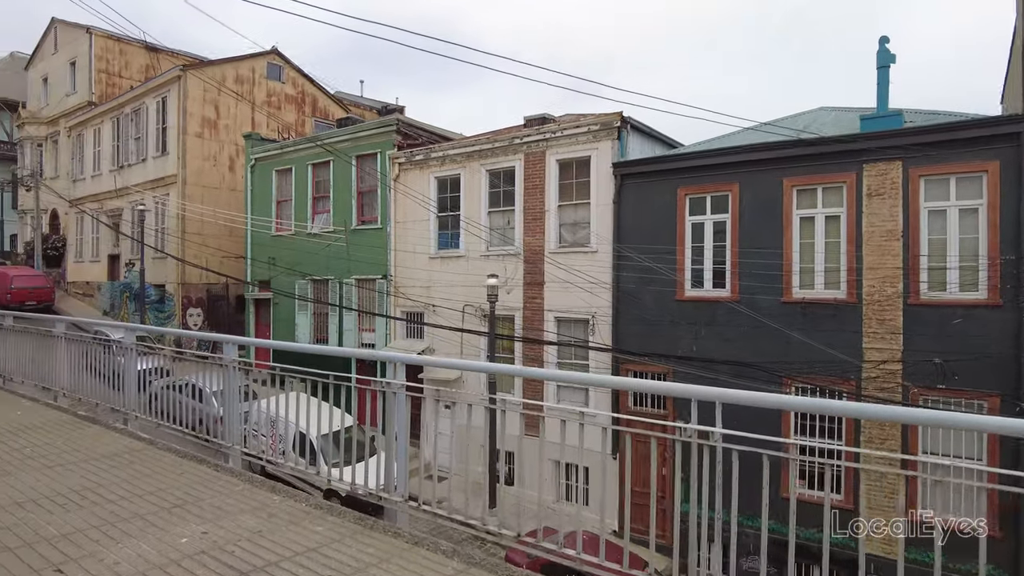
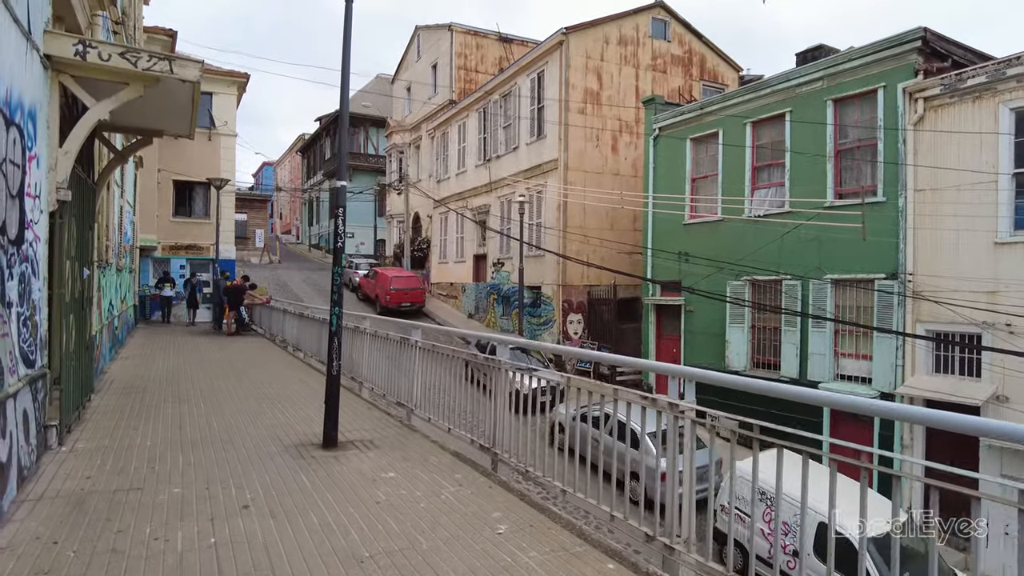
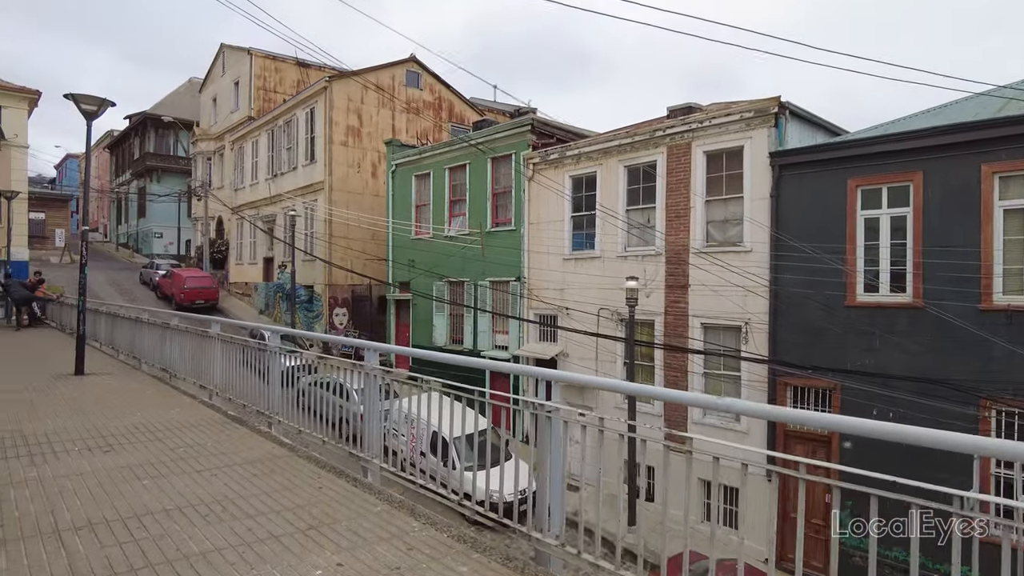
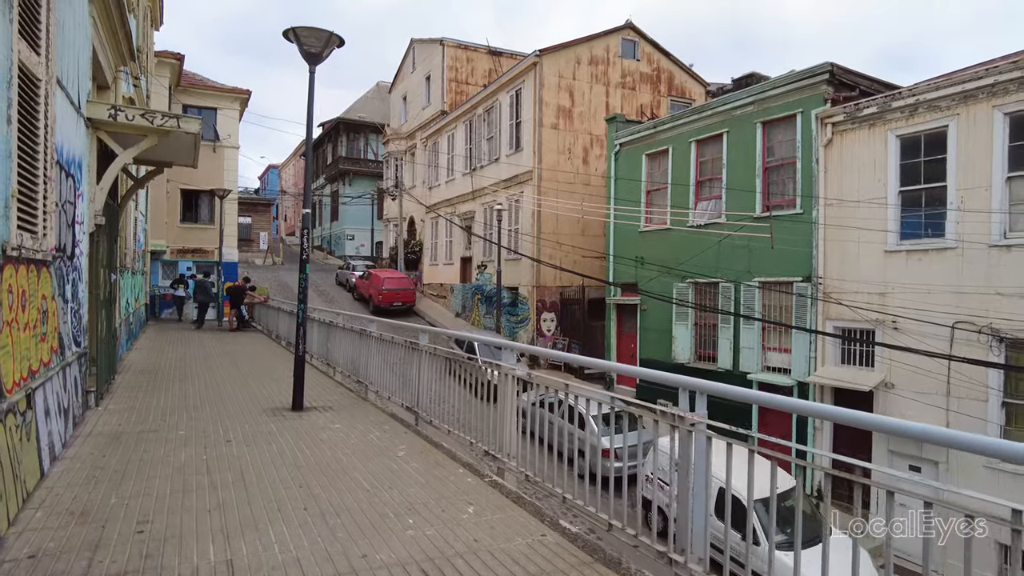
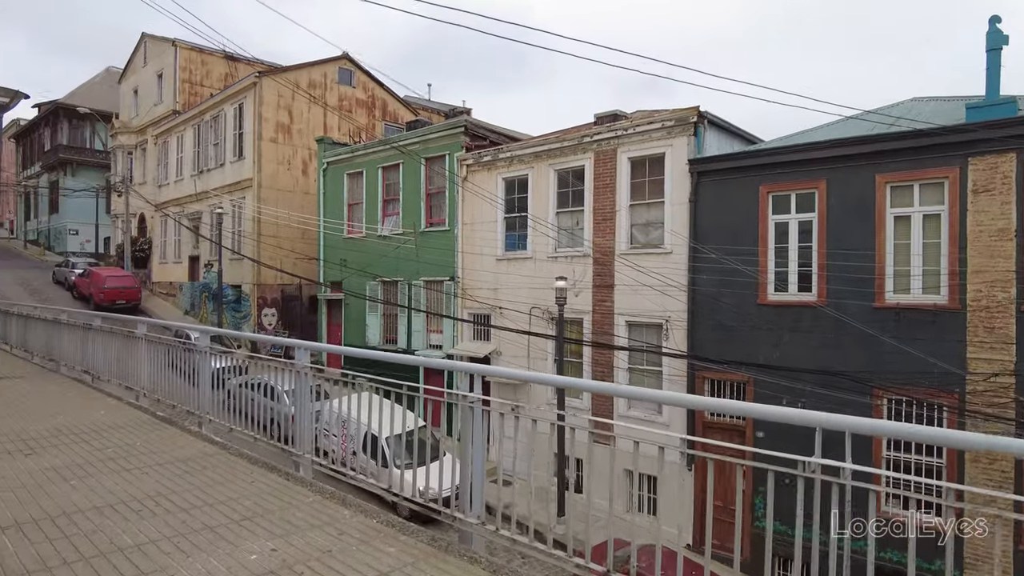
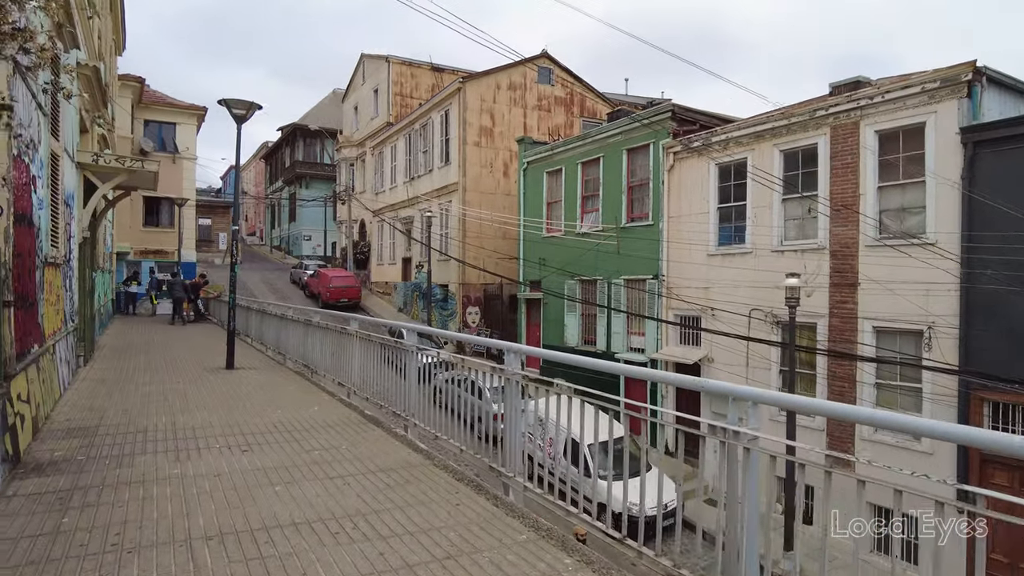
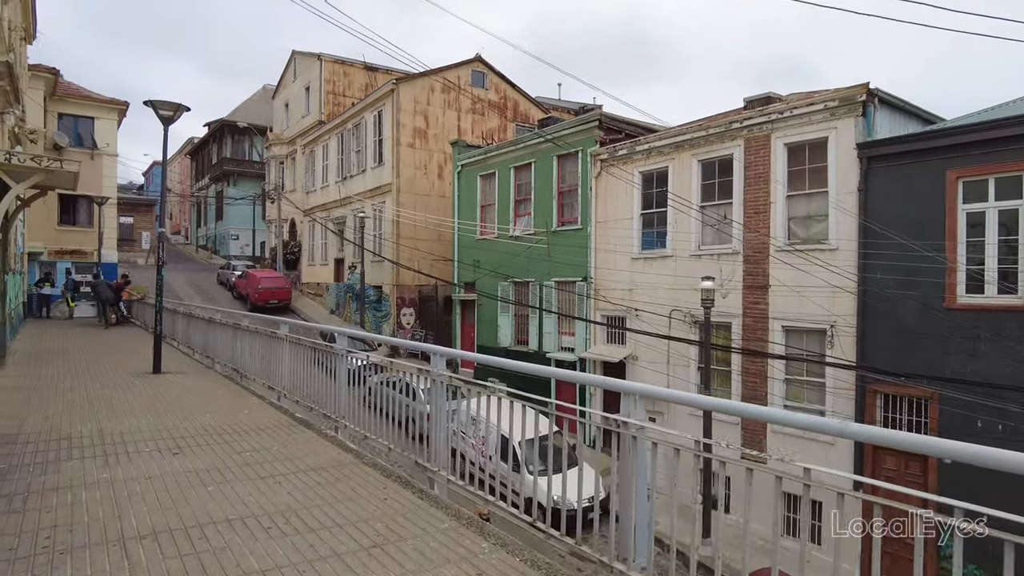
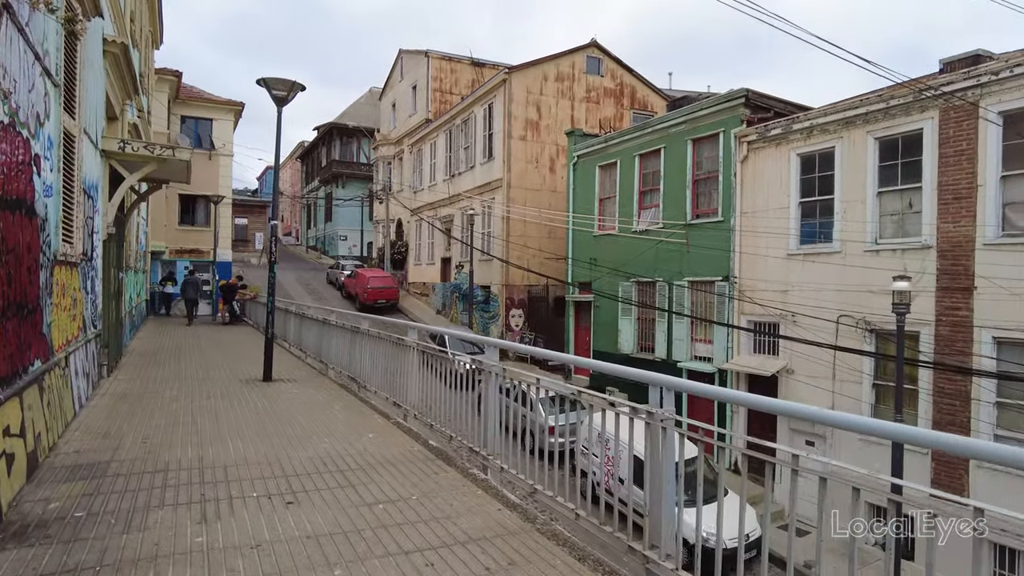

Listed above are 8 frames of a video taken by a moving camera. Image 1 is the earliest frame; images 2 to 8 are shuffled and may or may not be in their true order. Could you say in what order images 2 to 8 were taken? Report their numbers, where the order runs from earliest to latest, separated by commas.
5, 3, 7, 6, 8, 4, 2
